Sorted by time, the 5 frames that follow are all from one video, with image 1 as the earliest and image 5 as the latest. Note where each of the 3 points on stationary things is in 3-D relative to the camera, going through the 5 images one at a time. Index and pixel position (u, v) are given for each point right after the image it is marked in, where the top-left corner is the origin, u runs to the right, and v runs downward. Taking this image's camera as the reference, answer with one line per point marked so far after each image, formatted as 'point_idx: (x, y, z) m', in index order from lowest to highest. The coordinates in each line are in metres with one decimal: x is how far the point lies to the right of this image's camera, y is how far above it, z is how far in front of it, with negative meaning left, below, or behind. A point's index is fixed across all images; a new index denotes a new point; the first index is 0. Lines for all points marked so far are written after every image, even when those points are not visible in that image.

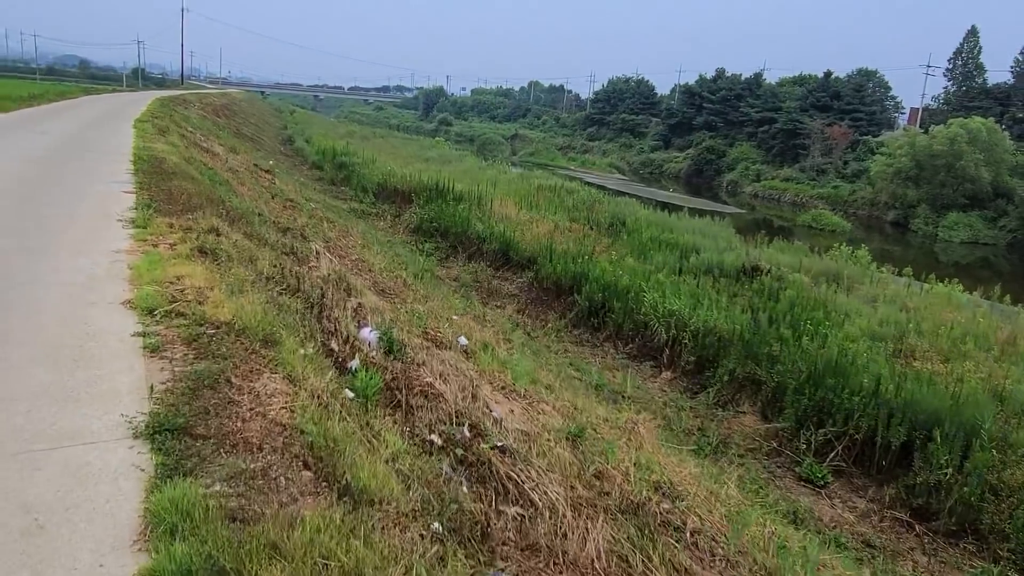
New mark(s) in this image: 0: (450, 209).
0: (-1.5, +1.9, +15.2) m
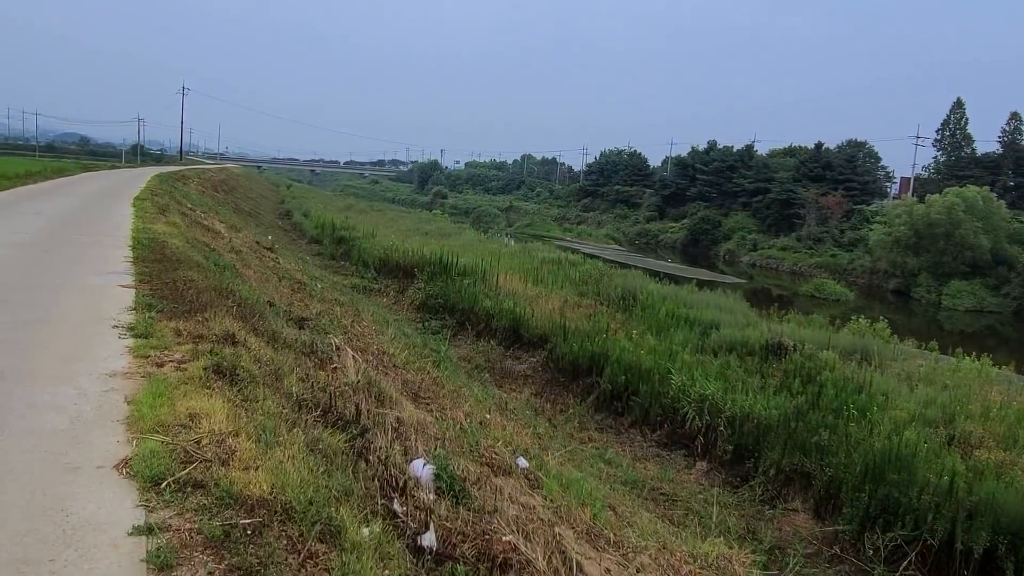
0: (-1.3, +0.1, +14.7) m
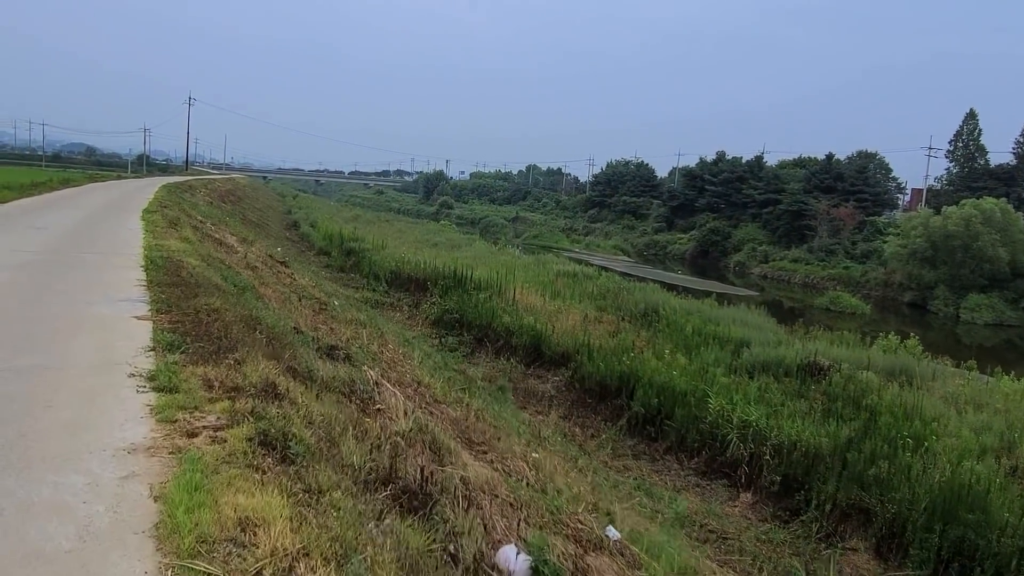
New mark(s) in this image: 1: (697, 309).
0: (-0.9, -0.2, +14.3) m
1: (+4.2, -0.5, +14.6) m
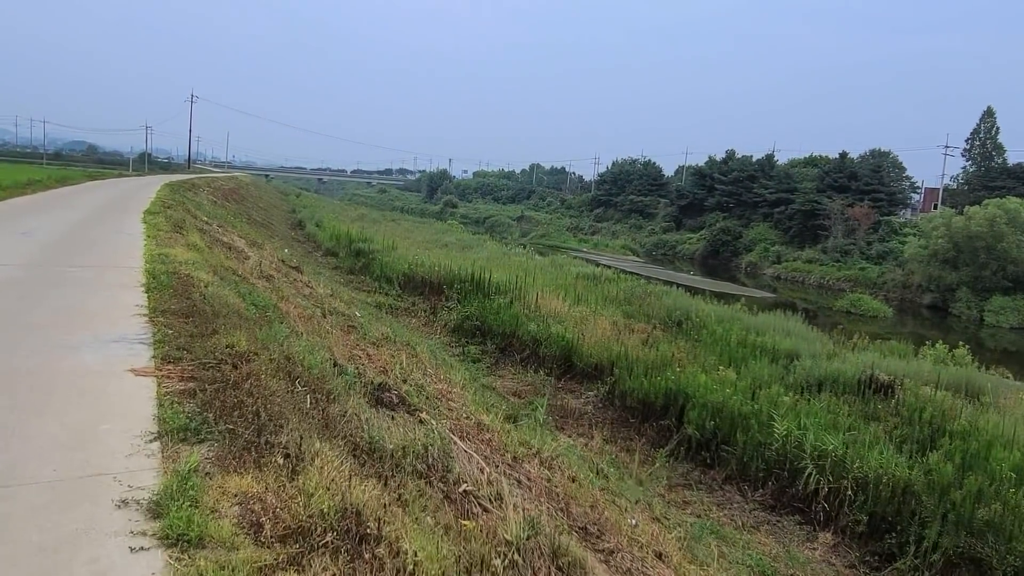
0: (-0.4, -0.4, +13.4) m
1: (+4.7, -0.6, +13.8) m
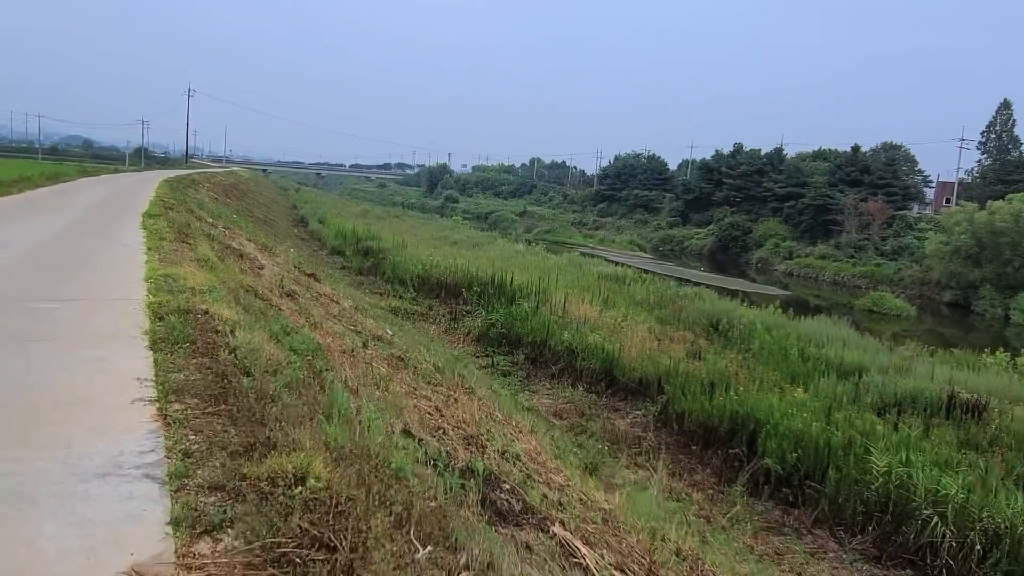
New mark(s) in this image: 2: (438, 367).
0: (+0.2, -0.5, +12.4) m
1: (+5.3, -0.7, +12.8) m
2: (-0.9, -0.7, +6.7) m
